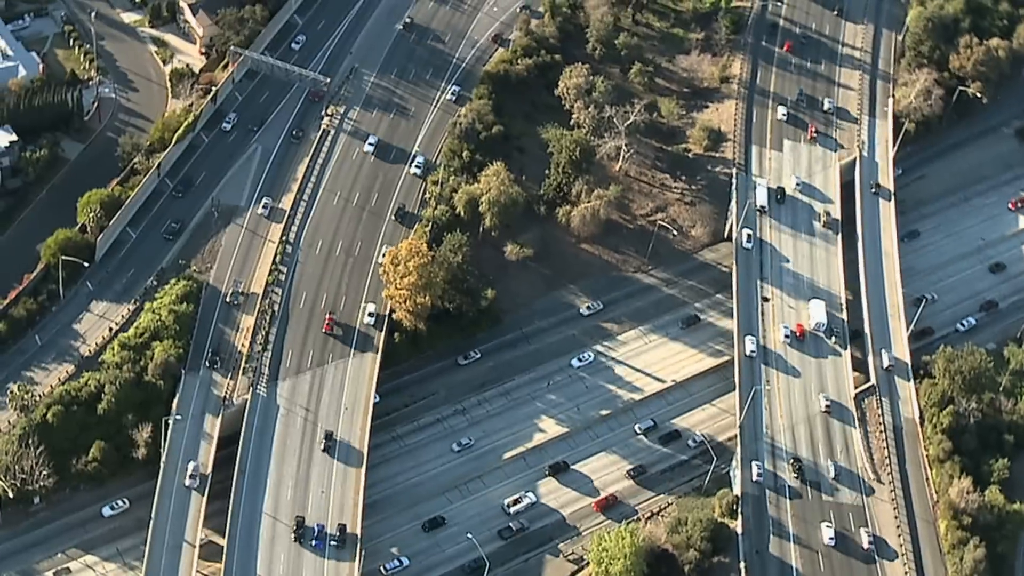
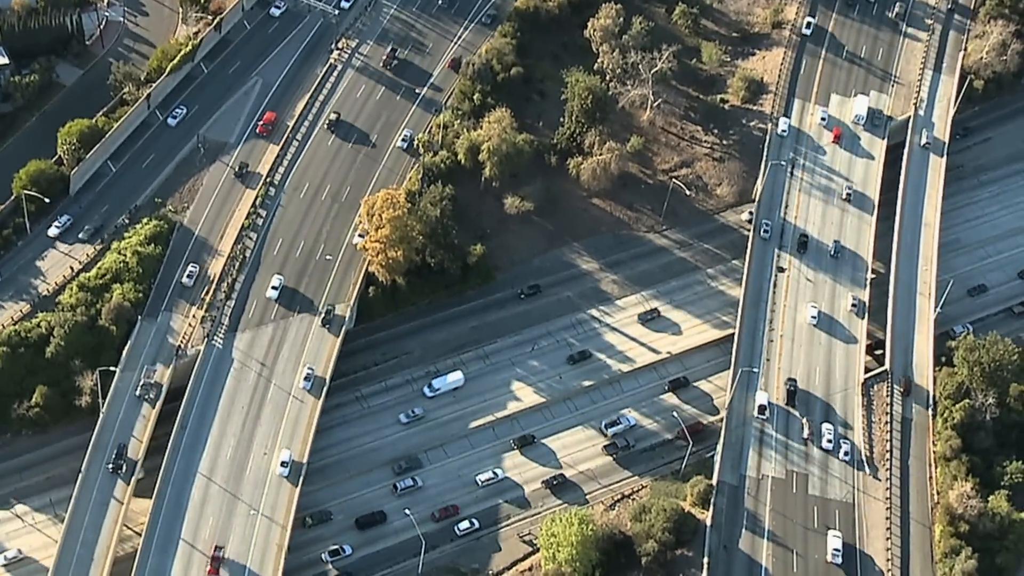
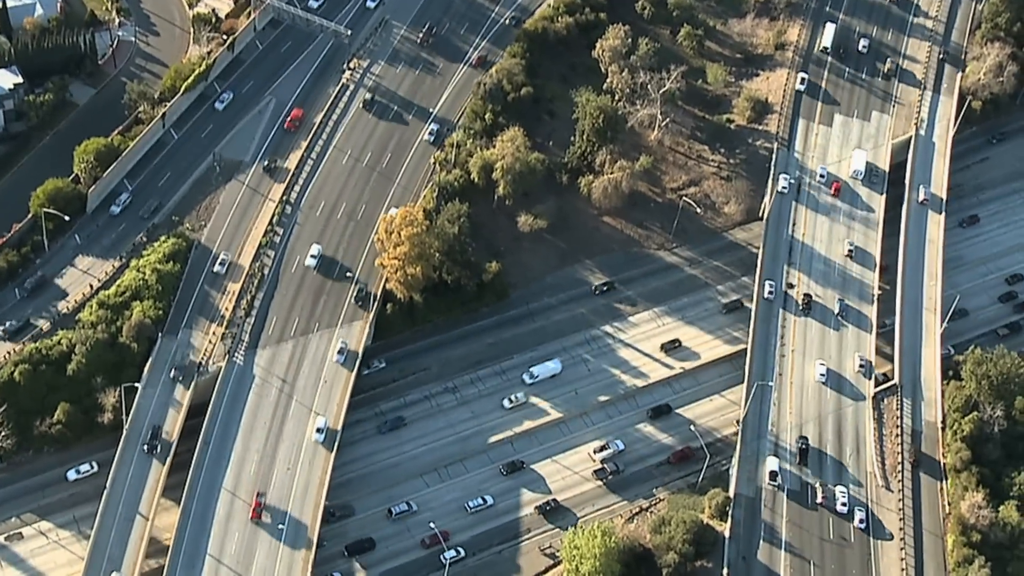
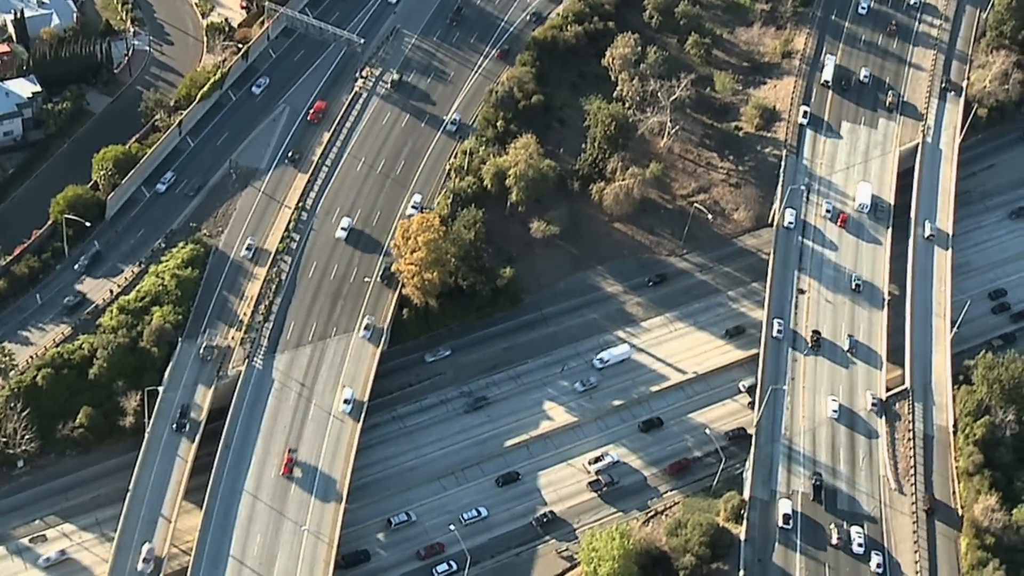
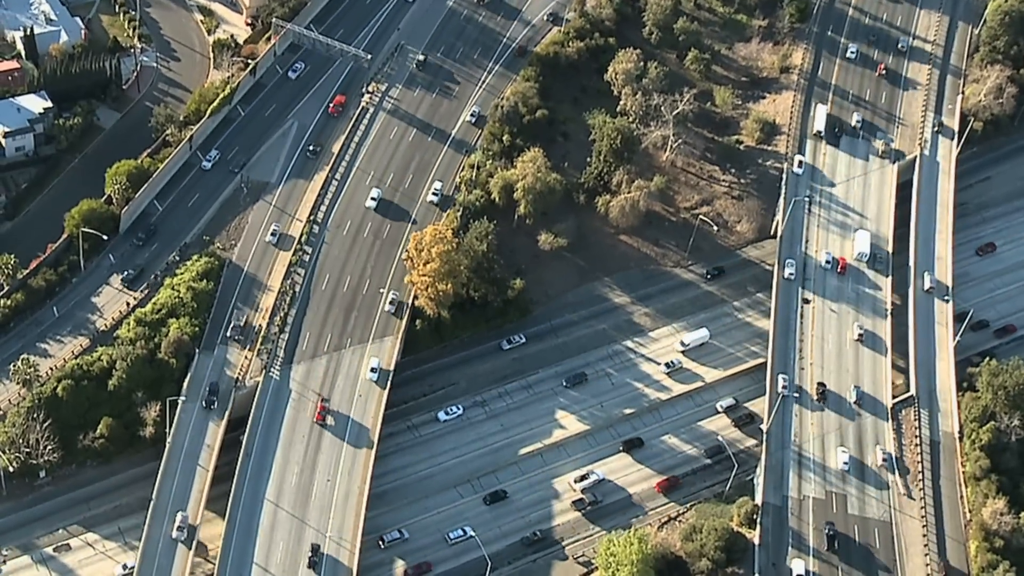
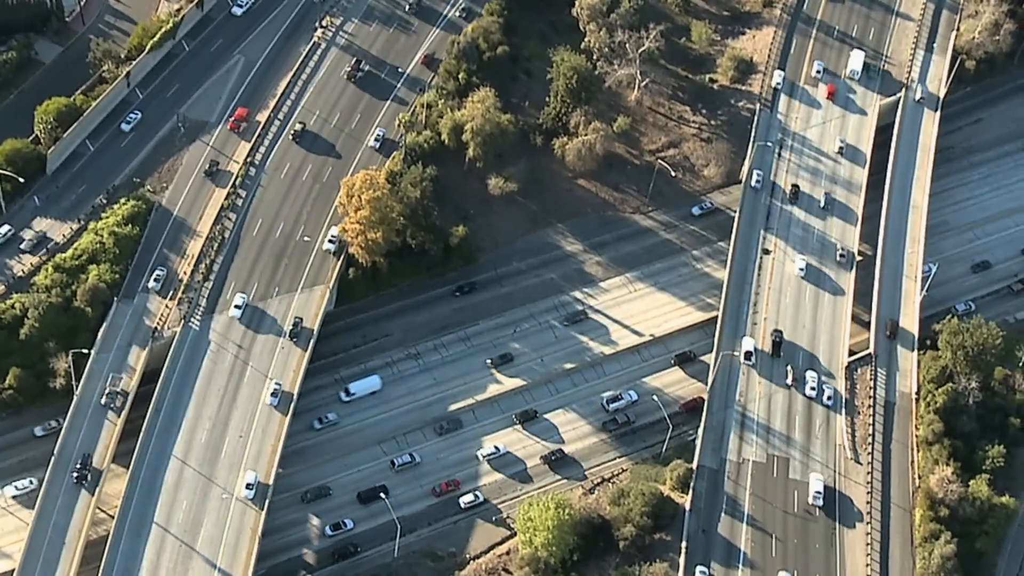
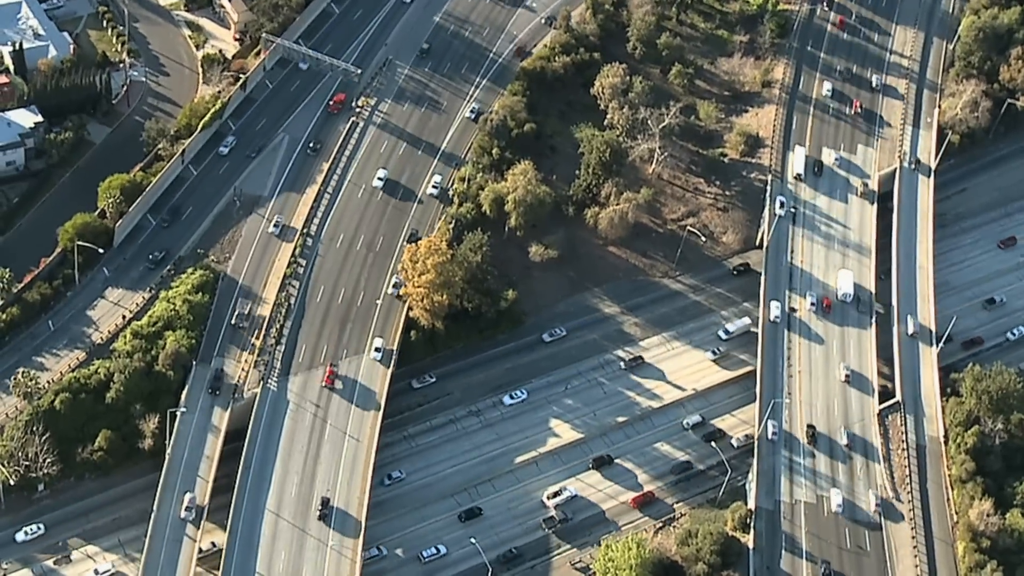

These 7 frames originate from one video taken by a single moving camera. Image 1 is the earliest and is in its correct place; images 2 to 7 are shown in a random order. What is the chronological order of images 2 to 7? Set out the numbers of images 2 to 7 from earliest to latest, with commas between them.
7, 5, 4, 3, 2, 6
